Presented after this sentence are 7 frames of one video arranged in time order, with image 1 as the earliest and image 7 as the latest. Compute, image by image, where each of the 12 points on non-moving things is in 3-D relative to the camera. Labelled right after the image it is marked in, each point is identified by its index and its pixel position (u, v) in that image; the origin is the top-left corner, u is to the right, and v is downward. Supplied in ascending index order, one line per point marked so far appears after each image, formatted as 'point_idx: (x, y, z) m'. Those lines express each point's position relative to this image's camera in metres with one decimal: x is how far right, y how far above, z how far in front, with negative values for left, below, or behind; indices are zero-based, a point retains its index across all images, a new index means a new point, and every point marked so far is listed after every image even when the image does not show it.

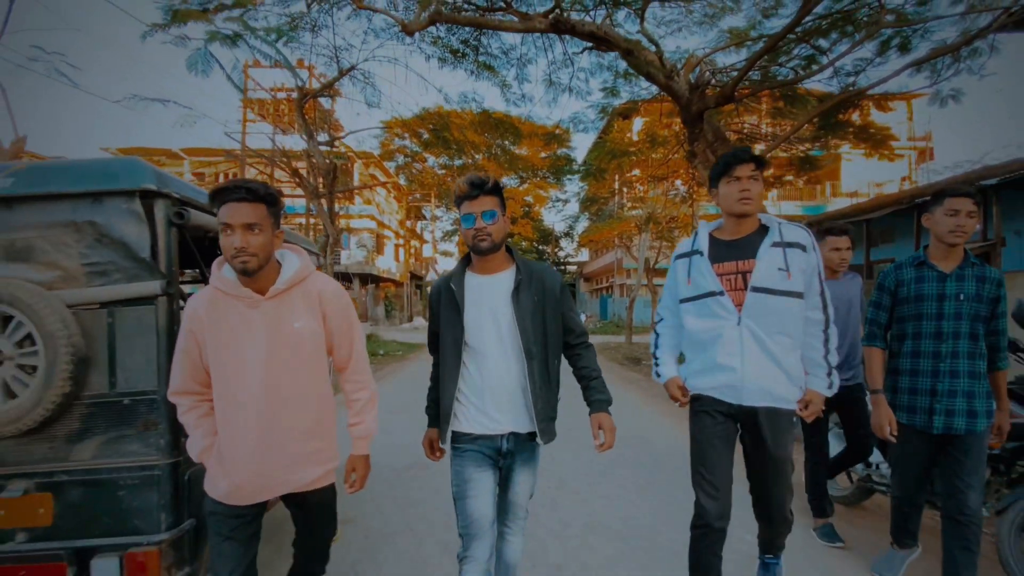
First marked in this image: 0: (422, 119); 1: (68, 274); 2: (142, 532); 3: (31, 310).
0: (-2.2, +4.2, +14.3) m
1: (-1.4, 0.0, +1.8) m
2: (-1.1, -0.7, +1.8) m
3: (-1.3, -0.1, +1.7) m
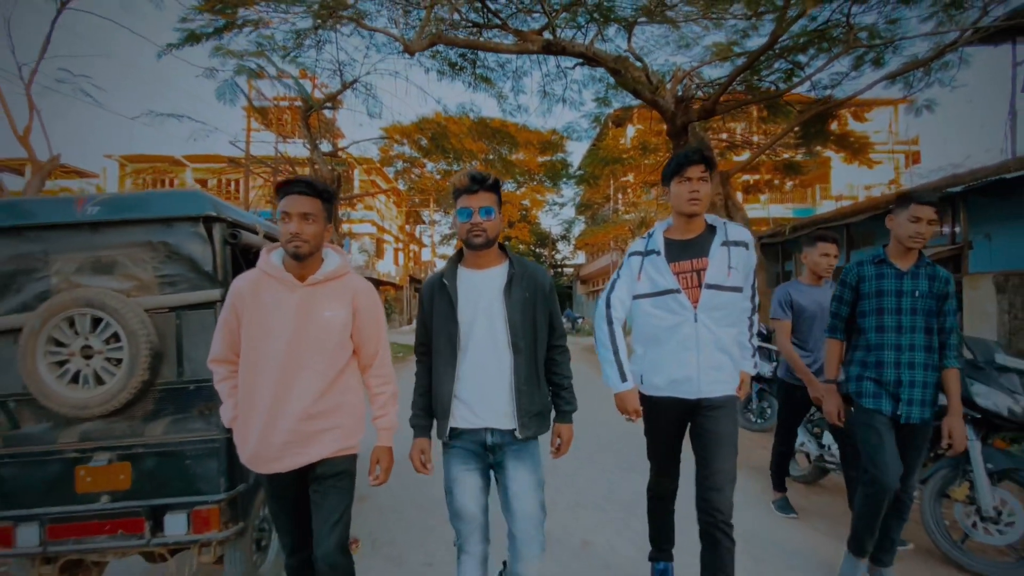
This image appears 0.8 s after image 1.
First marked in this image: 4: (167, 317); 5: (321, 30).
0: (-2.3, +4.1, +14.7) m
1: (-1.4, 0.0, +2.2) m
2: (-1.1, -0.7, +2.1) m
3: (-1.4, -0.1, +2.1) m
4: (-1.3, -0.1, +2.2) m
5: (-2.4, +3.2, +7.3) m
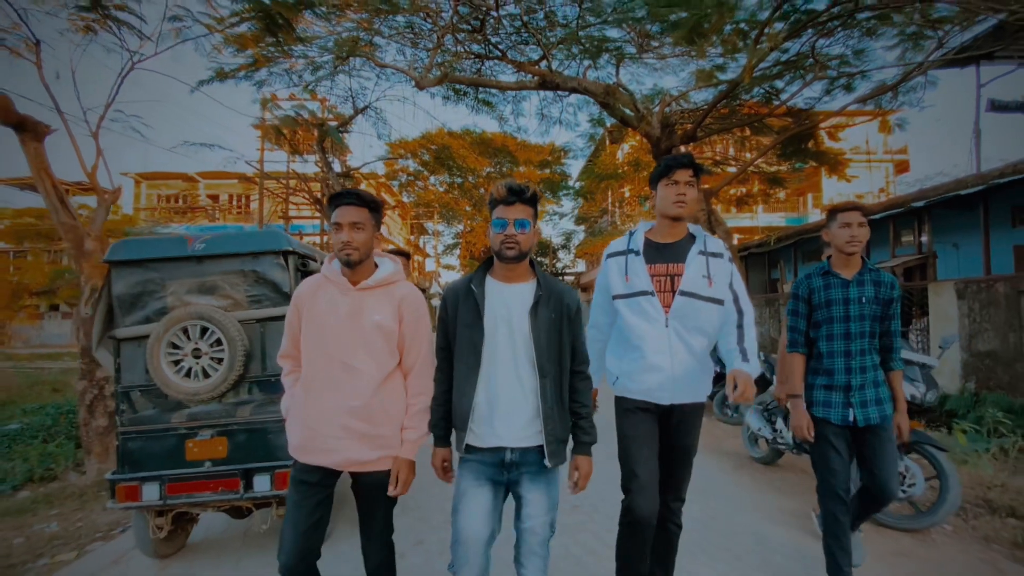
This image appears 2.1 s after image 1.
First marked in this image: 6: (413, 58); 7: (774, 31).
0: (-2.3, +3.8, +15.4) m
1: (-1.4, -0.1, +2.9) m
2: (-1.1, -0.8, +2.8) m
3: (-1.3, -0.2, +2.8) m
4: (-1.3, -0.2, +2.9) m
5: (-2.4, +3.0, +8.1) m
6: (-1.4, +3.4, +8.6) m
7: (+3.1, +3.0, +7.1) m
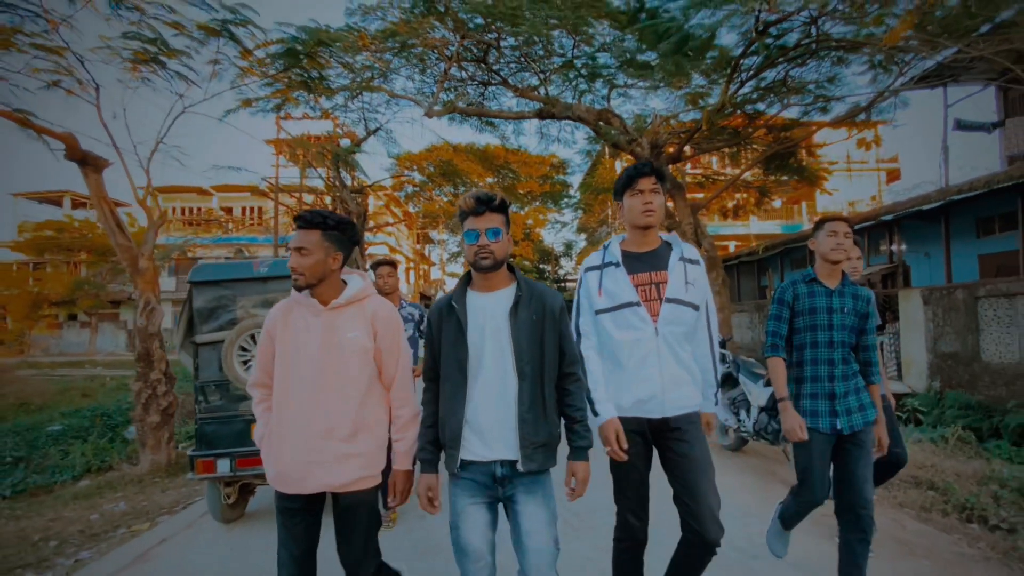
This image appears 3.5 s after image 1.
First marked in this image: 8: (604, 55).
0: (-2.2, +3.6, +16.2) m
1: (-1.4, -0.2, +3.6) m
2: (-1.1, -0.9, +3.5) m
3: (-1.4, -0.3, +3.5) m
4: (-1.3, -0.3, +3.6) m
5: (-2.4, +2.9, +8.8) m
6: (-1.4, +3.2, +9.4) m
7: (+3.1, +2.9, +7.8) m
8: (+1.3, +3.2, +8.2) m
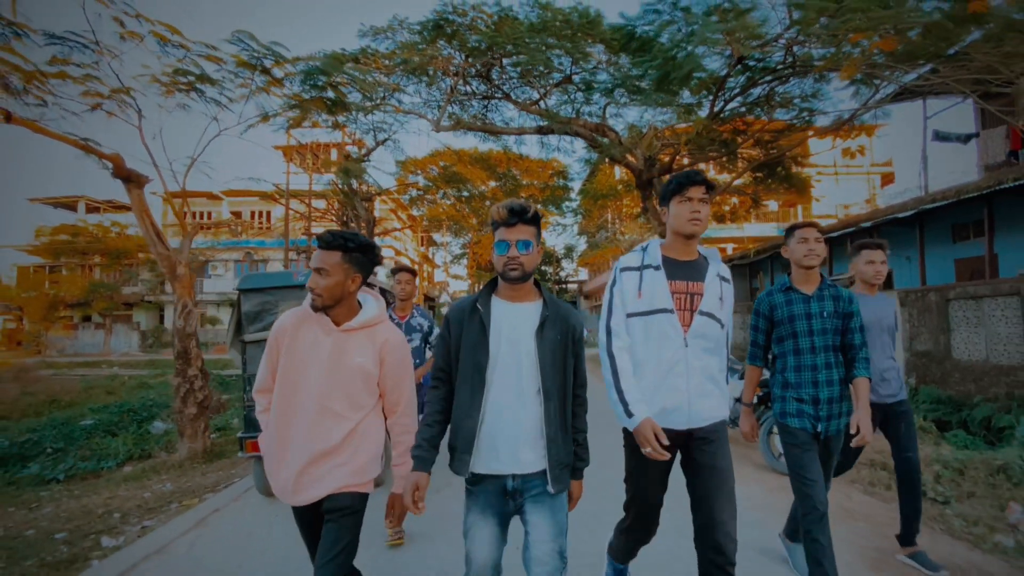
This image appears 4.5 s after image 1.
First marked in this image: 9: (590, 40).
0: (-2.2, +3.5, +16.8) m
1: (-1.4, -0.2, +4.2) m
2: (-1.1, -0.9, +4.1) m
3: (-1.3, -0.3, +4.1) m
4: (-1.3, -0.3, +4.2) m
5: (-2.3, +2.8, +9.4) m
6: (-1.4, +3.2, +10.0) m
7: (+3.1, +2.9, +8.4) m
8: (+1.3, +3.2, +8.7) m
9: (+1.1, +3.5, +8.5) m
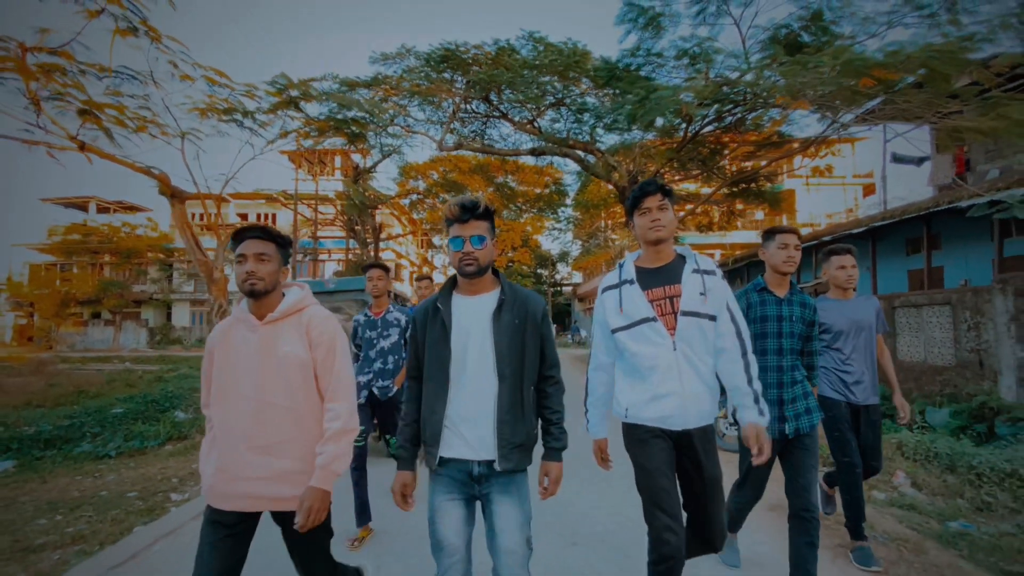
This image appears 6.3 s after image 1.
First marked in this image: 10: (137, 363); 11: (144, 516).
0: (-2.3, +3.5, +17.8) m
1: (-1.4, -0.3, +5.2) m
2: (-1.2, -1.0, +5.1) m
3: (-1.4, -0.4, +5.0) m
4: (-1.4, -0.4, +5.2) m
5: (-2.4, +2.7, +10.4) m
6: (-1.5, +3.1, +11.0) m
7: (+3.0, +2.8, +9.4) m
8: (+1.3, +3.1, +9.7) m
9: (+1.1, +3.4, +9.5) m
10: (-12.0, -2.4, +19.3) m
11: (-2.8, -1.8, +4.6) m
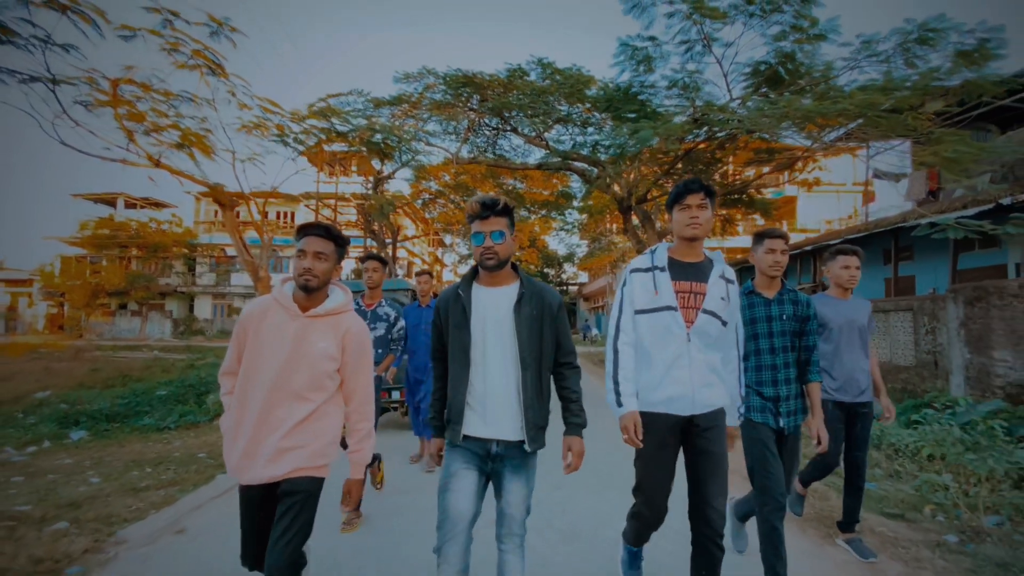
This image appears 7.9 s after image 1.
0: (-2.0, +3.5, +18.8) m
1: (-1.4, -0.3, +6.3) m
2: (-1.1, -1.0, +6.2) m
3: (-1.4, -0.4, +6.1) m
4: (-1.3, -0.4, +6.3) m
5: (-2.2, +2.8, +11.5) m
6: (-1.3, +3.1, +12.0) m
7: (+3.2, +2.7, +10.4) m
8: (+1.4, +3.1, +10.7) m
9: (+1.2, +3.4, +10.5) m
10: (-11.8, -2.2, +20.5) m
11: (-2.8, -1.7, +5.7) m
